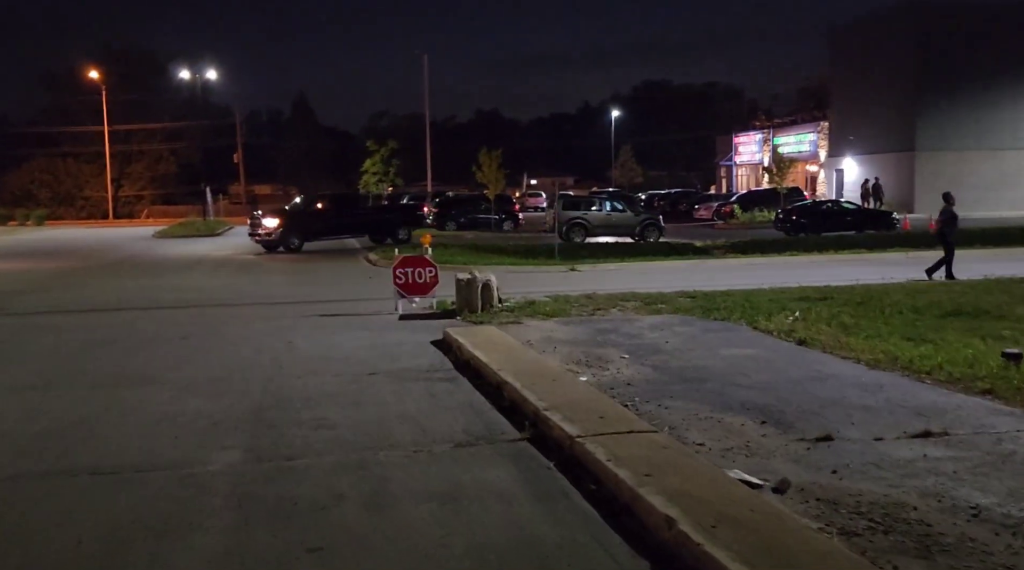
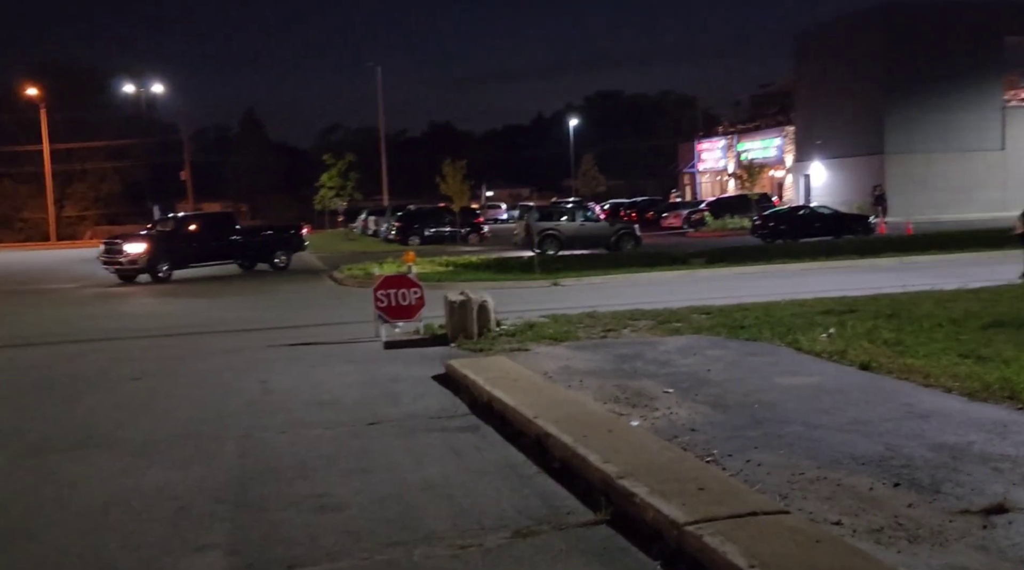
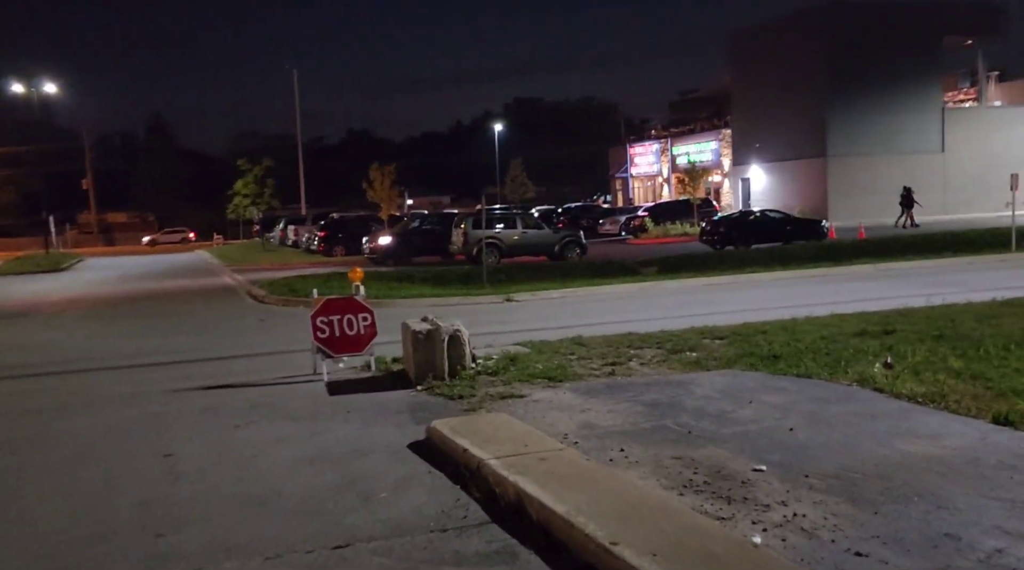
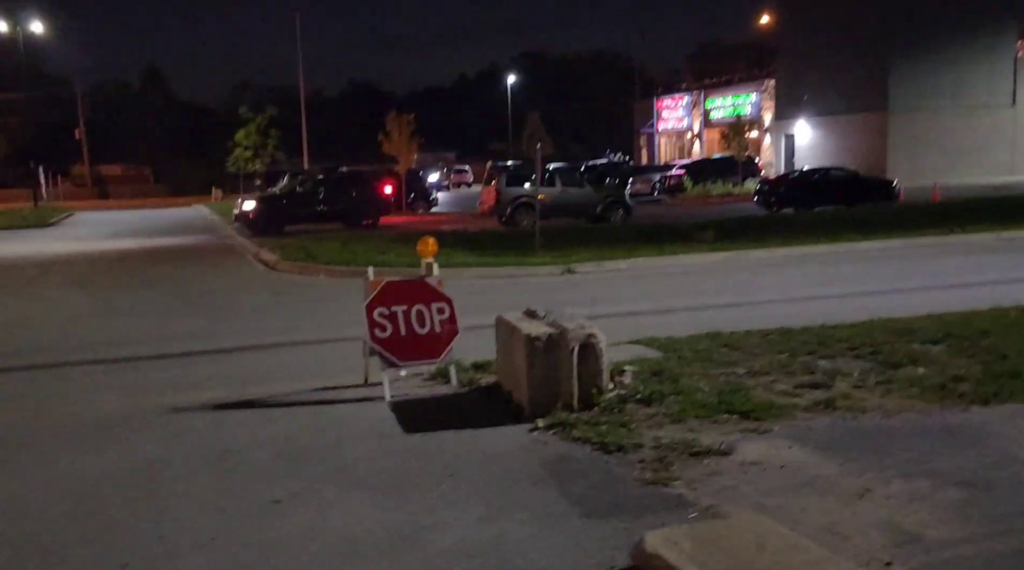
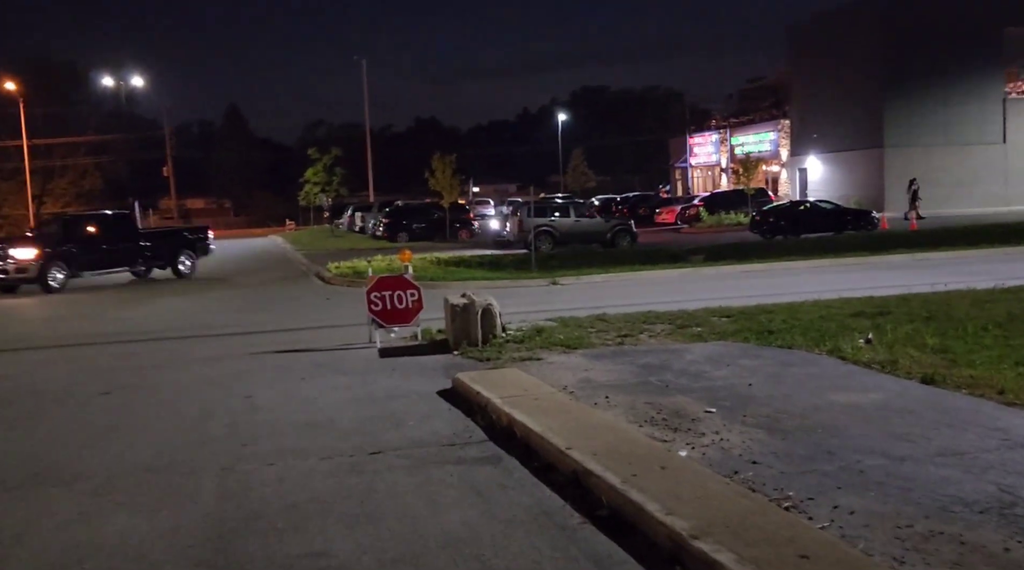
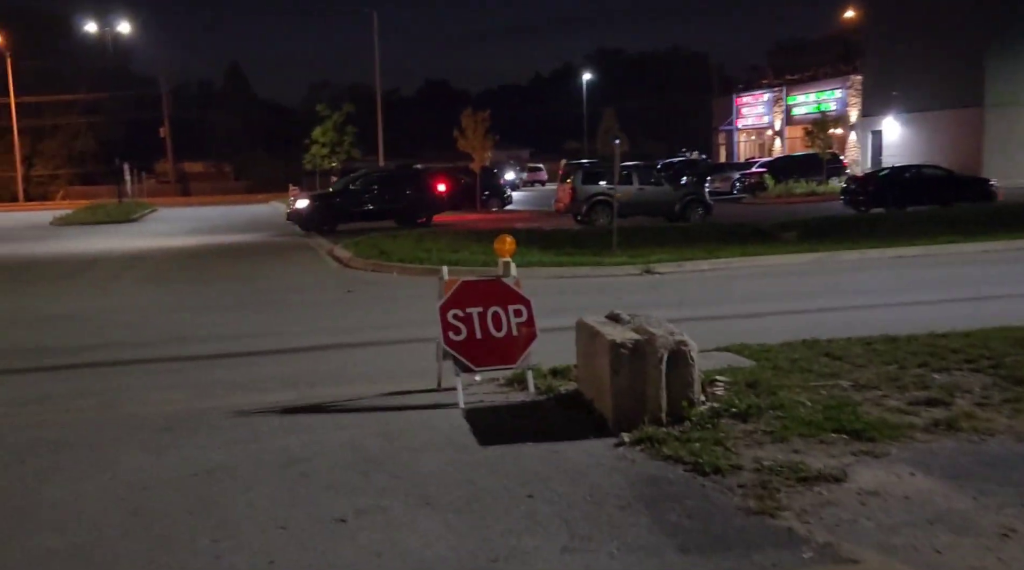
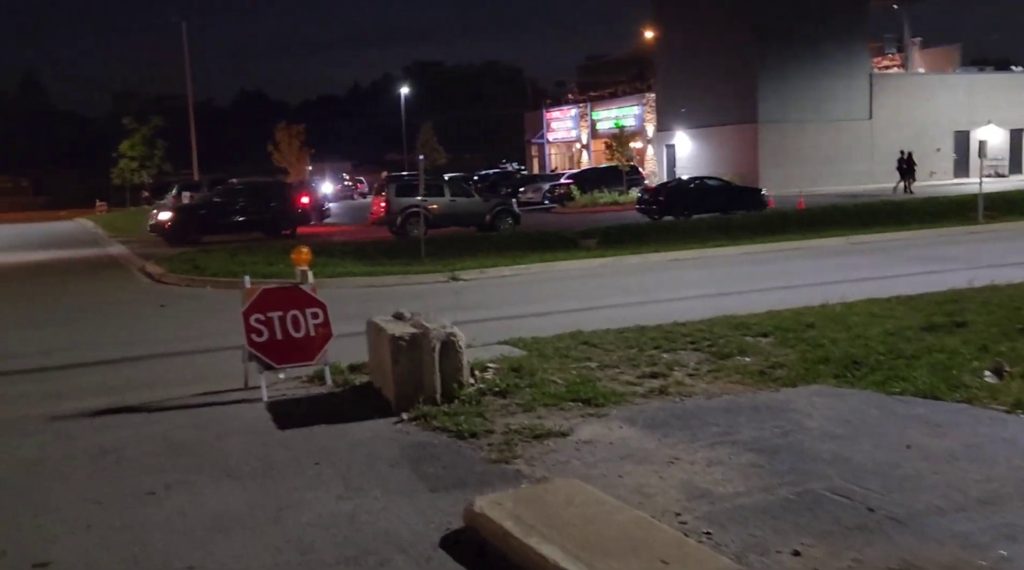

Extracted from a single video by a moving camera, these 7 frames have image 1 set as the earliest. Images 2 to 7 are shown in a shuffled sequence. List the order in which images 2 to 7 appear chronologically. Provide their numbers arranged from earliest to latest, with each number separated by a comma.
2, 5, 3, 7, 4, 6
